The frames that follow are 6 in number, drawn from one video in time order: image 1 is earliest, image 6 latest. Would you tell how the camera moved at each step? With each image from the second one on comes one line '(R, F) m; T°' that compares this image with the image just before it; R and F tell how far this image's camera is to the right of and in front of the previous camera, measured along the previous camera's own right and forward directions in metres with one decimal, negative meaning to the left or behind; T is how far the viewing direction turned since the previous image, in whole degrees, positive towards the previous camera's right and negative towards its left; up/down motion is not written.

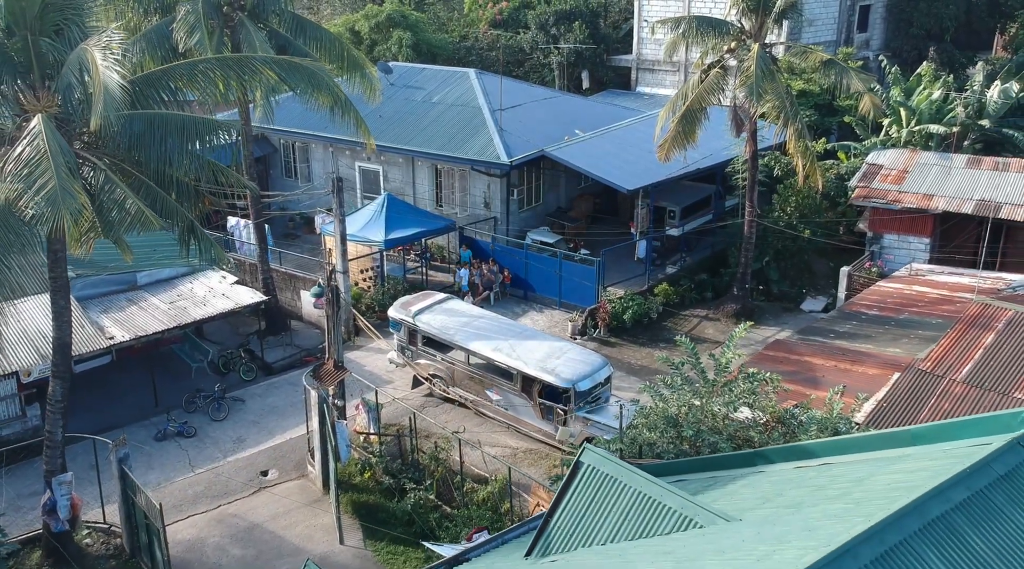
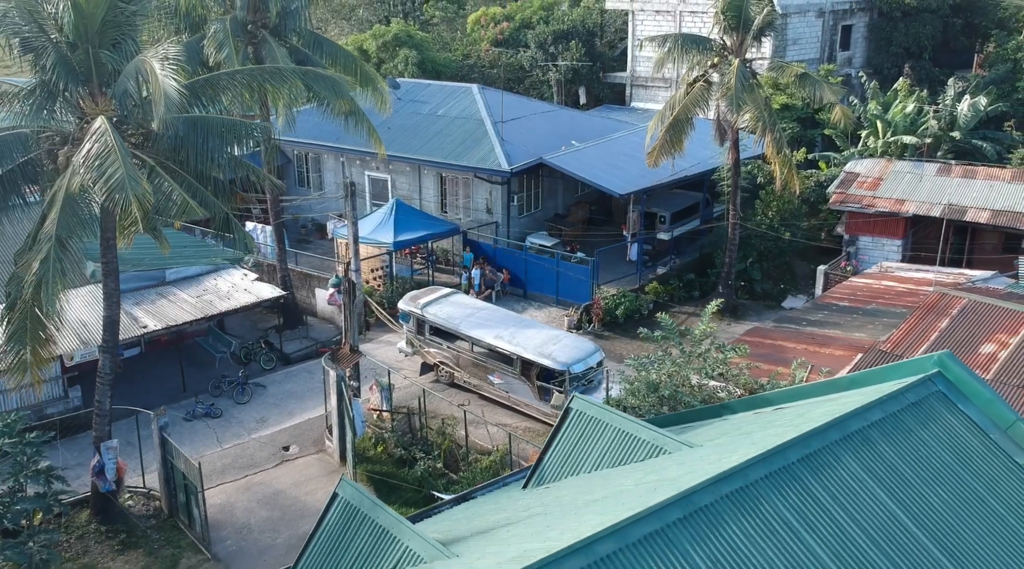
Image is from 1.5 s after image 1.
(0.0, -1.7) m; 0°
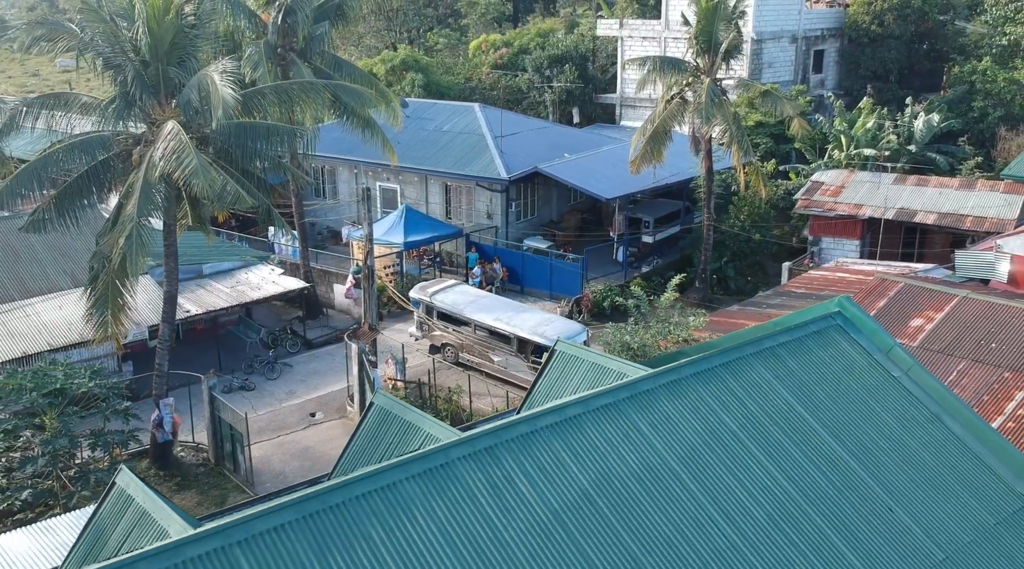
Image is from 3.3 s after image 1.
(+0.1, -2.9) m; 0°
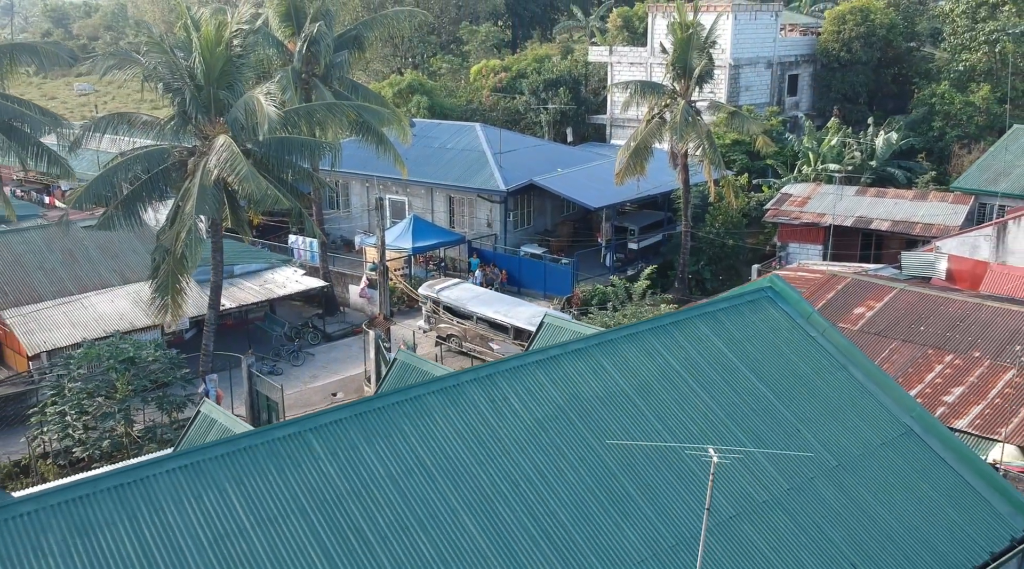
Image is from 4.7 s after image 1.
(+0.1, -3.1) m; 0°
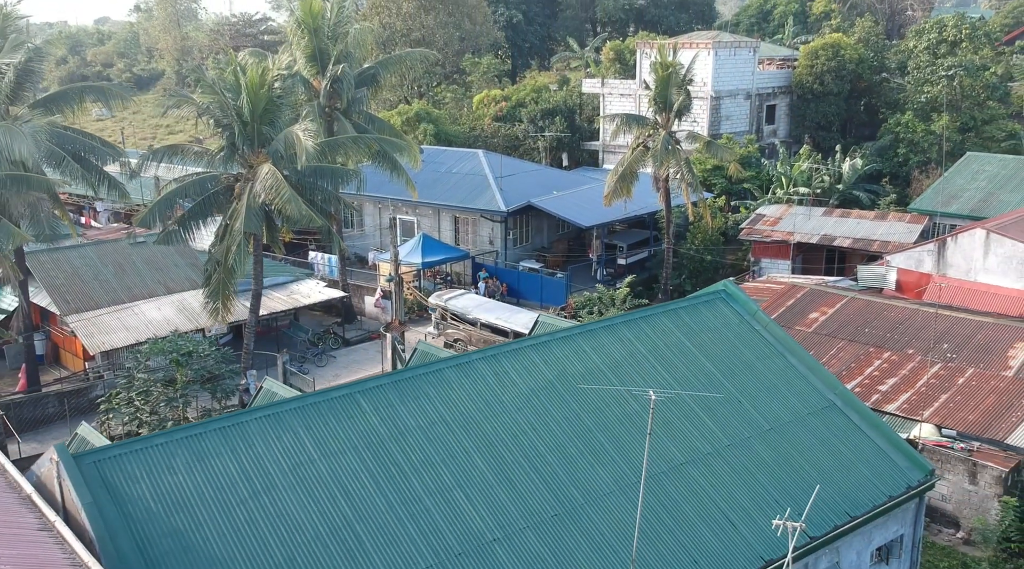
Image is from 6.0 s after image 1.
(0.0, -3.4) m; 0°
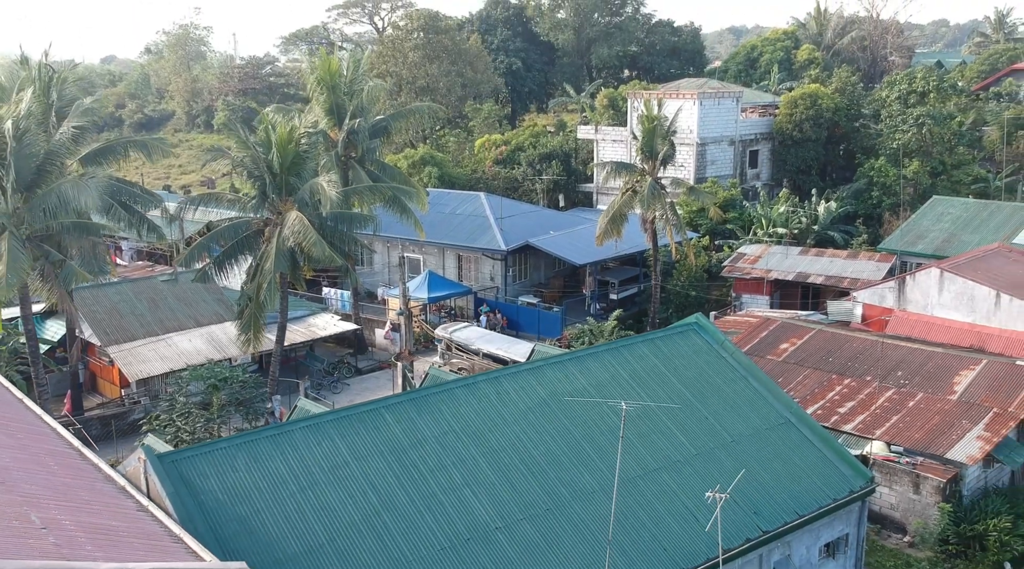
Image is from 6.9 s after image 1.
(0.0, -2.8) m; 0°
